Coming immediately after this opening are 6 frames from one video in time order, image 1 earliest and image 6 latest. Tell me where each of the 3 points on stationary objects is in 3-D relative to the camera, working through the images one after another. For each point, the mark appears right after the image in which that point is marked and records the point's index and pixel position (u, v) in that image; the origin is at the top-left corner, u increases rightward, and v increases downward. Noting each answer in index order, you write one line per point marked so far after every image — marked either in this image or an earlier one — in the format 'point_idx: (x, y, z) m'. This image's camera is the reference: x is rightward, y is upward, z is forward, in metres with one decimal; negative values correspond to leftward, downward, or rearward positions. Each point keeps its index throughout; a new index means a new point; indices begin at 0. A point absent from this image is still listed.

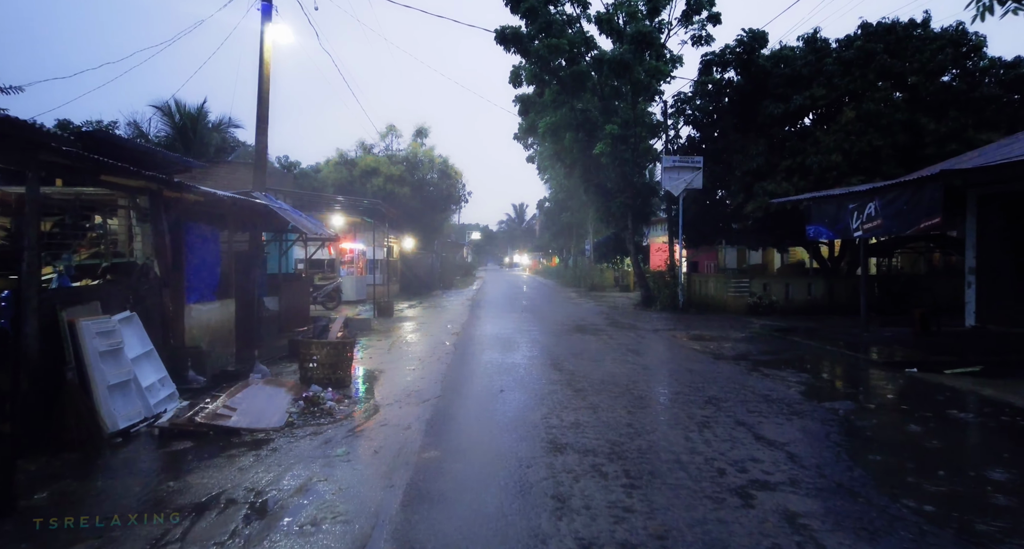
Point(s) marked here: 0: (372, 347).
0: (-3.3, -1.7, +11.9) m
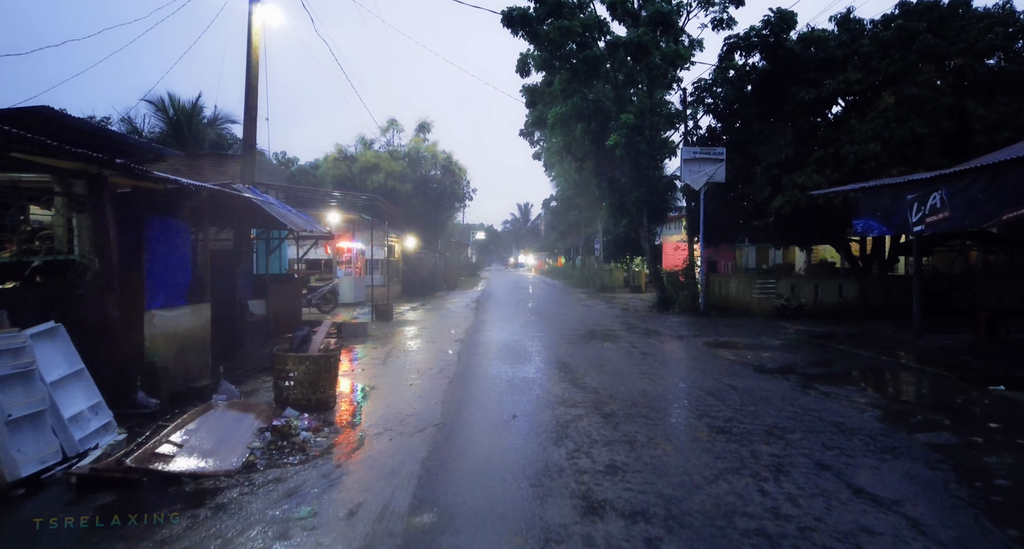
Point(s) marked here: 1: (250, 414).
0: (-3.1, -1.8, +10.7) m
1: (-3.0, -1.6, +5.7) m
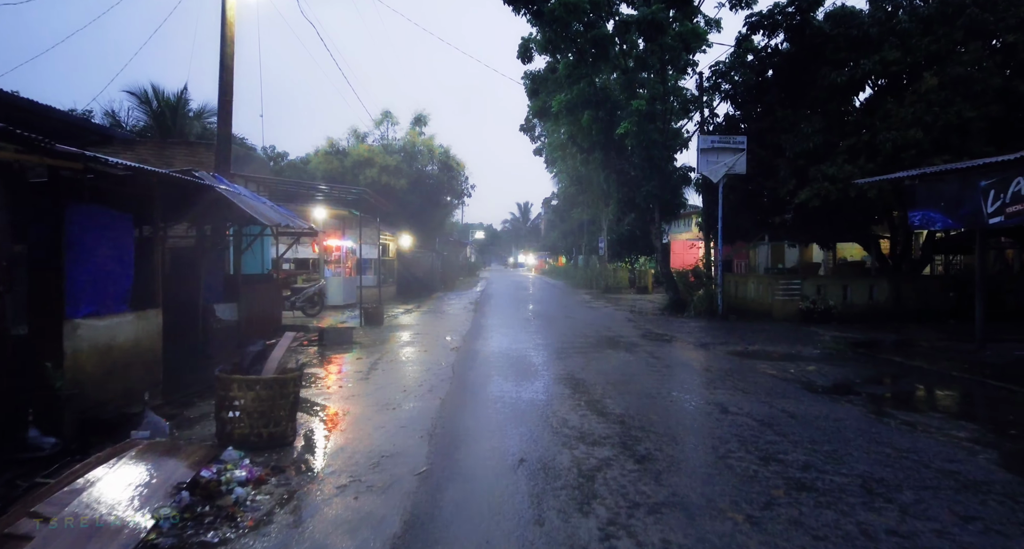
0: (-3.0, -1.8, +9.4) m
1: (-2.9, -1.6, +4.4) m
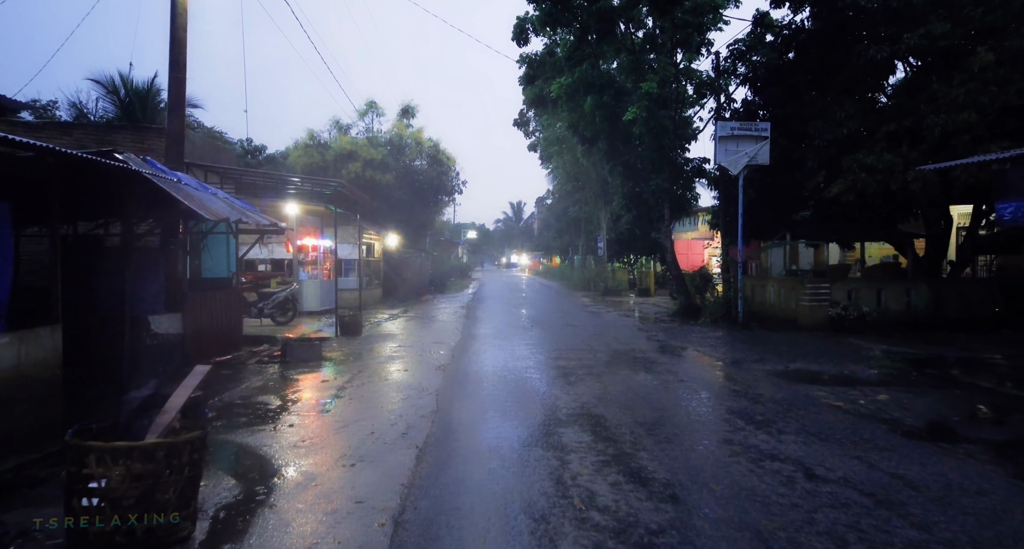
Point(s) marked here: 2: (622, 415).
0: (-3.1, -1.8, +7.6) m
1: (-2.9, -1.7, +2.6) m
2: (+1.3, -1.6, +6.0) m
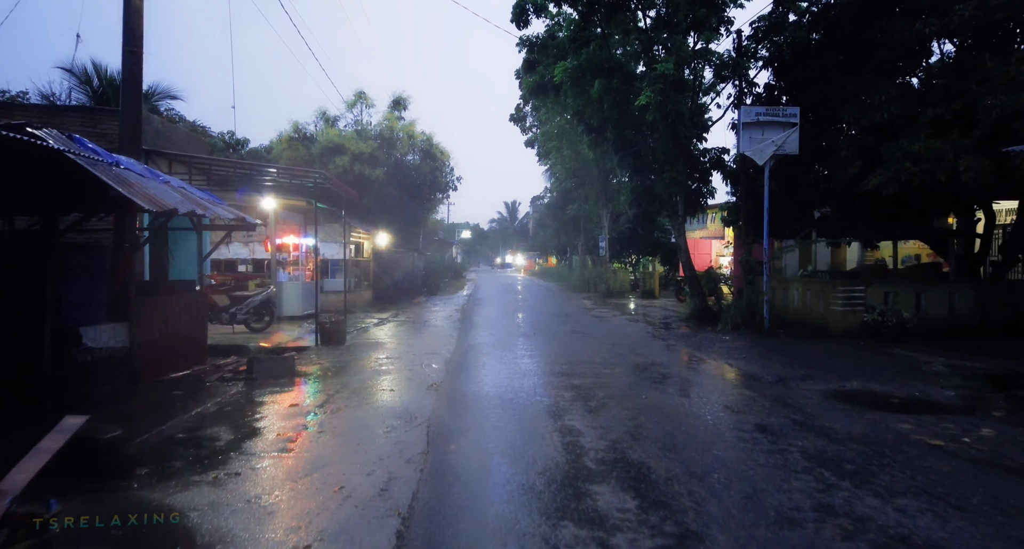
0: (-3.0, -1.9, +6.2) m
1: (-2.7, -1.7, +1.2) m
2: (+1.4, -1.7, +4.6) m
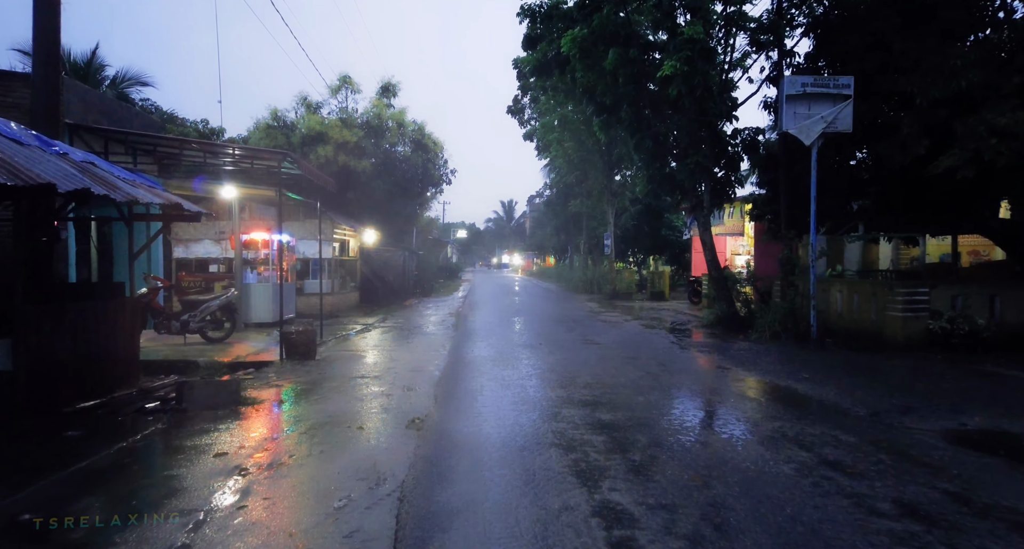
0: (-2.9, -1.9, +4.3) m
1: (-2.6, -1.7, -0.7) m
2: (+1.5, -1.7, +2.8) m
